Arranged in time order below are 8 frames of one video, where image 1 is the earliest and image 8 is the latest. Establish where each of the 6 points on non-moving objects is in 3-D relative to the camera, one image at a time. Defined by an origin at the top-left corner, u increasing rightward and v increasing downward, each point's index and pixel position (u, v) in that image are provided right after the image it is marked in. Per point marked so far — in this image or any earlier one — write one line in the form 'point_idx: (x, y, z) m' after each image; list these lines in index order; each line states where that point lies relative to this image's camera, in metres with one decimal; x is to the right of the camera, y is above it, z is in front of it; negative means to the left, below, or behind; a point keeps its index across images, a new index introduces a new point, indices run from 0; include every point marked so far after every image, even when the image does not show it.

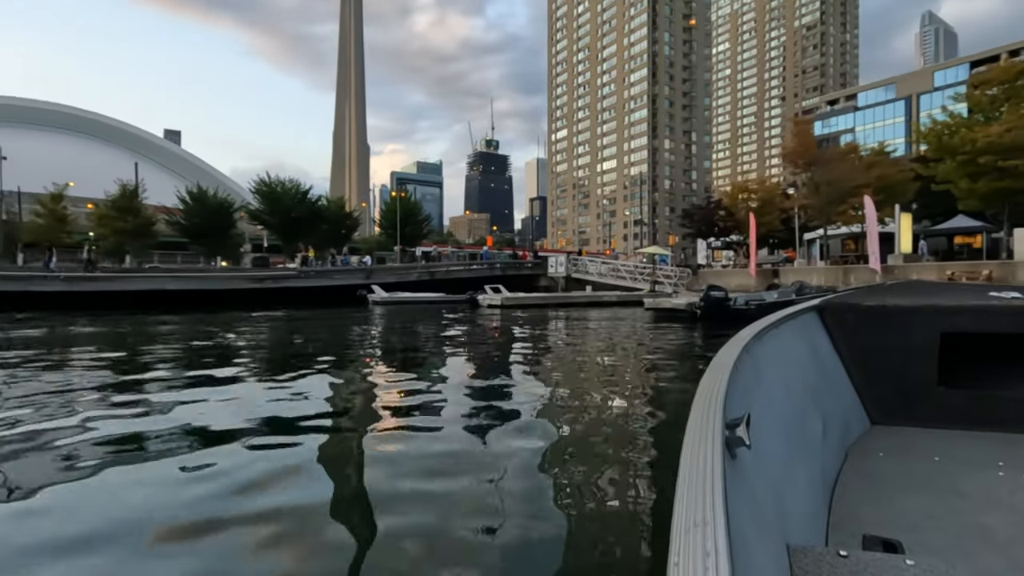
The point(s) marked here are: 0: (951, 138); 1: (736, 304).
0: (+15.7, +5.4, +18.7) m
1: (+6.1, -0.5, +13.5) m
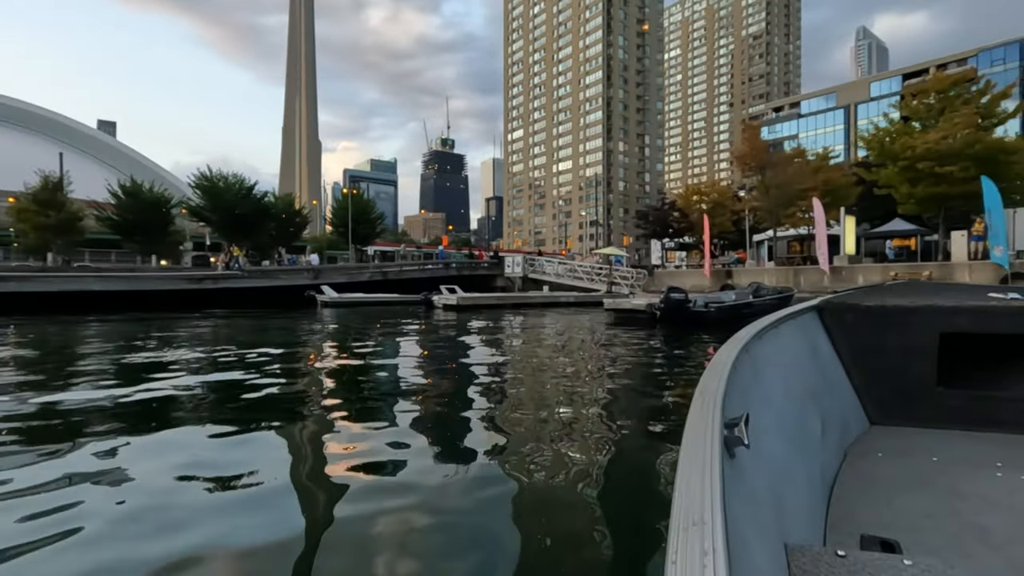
0: (+14.1, +5.4, +19.6) m
1: (+5.0, -0.5, +13.7) m
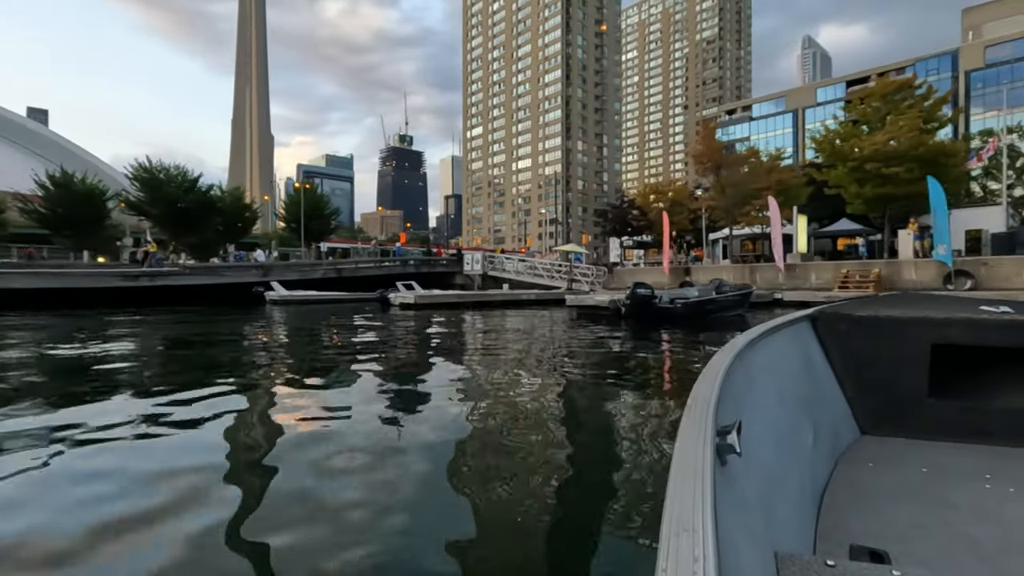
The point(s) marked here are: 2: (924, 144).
0: (+12.6, +5.5, +20.3) m
1: (+3.9, -0.4, +13.7) m
2: (+14.6, +5.1, +18.7) m
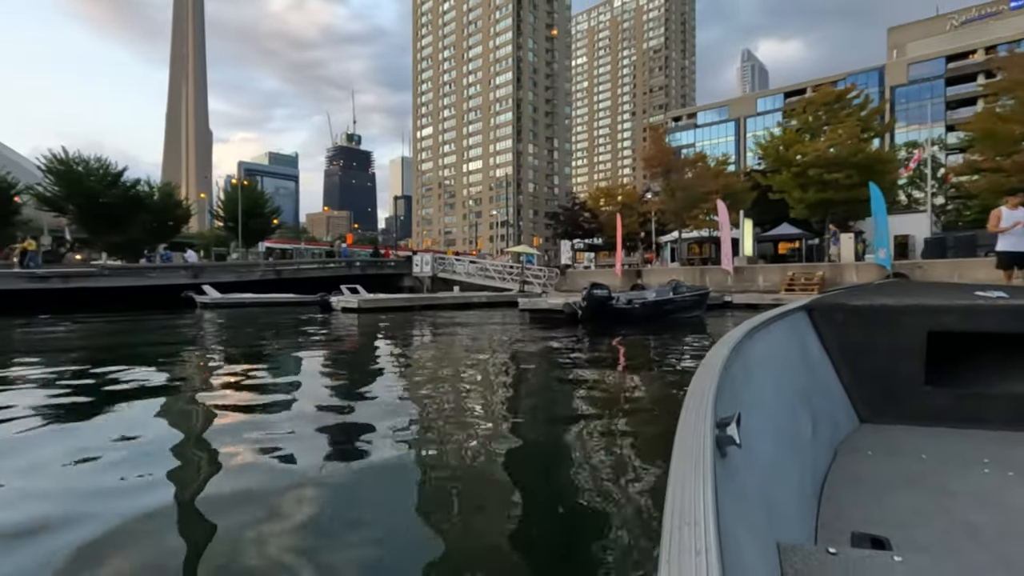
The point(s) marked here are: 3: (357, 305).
0: (+10.8, +5.4, +21.0) m
1: (+2.7, -0.5, +13.6) m
2: (+12.9, +5.0, +19.6) m
3: (-5.7, -0.6, +19.7) m
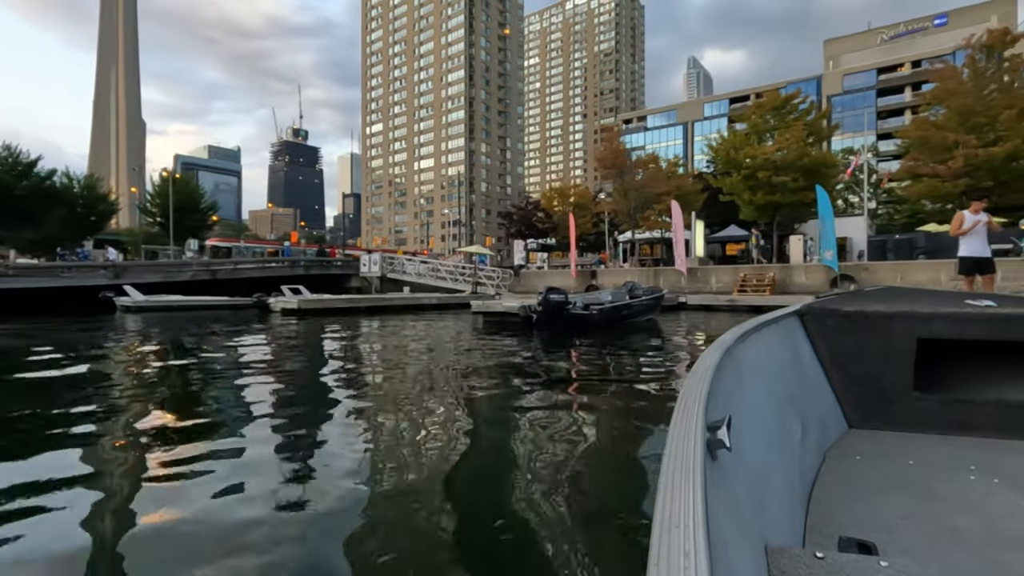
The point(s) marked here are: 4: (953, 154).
0: (+8.9, +5.4, +21.5) m
1: (+1.5, -0.5, +13.4) m
2: (+11.1, +5.0, +20.2) m
3: (-7.4, -0.6, +18.7) m
4: (+14.6, +4.4, +17.4) m
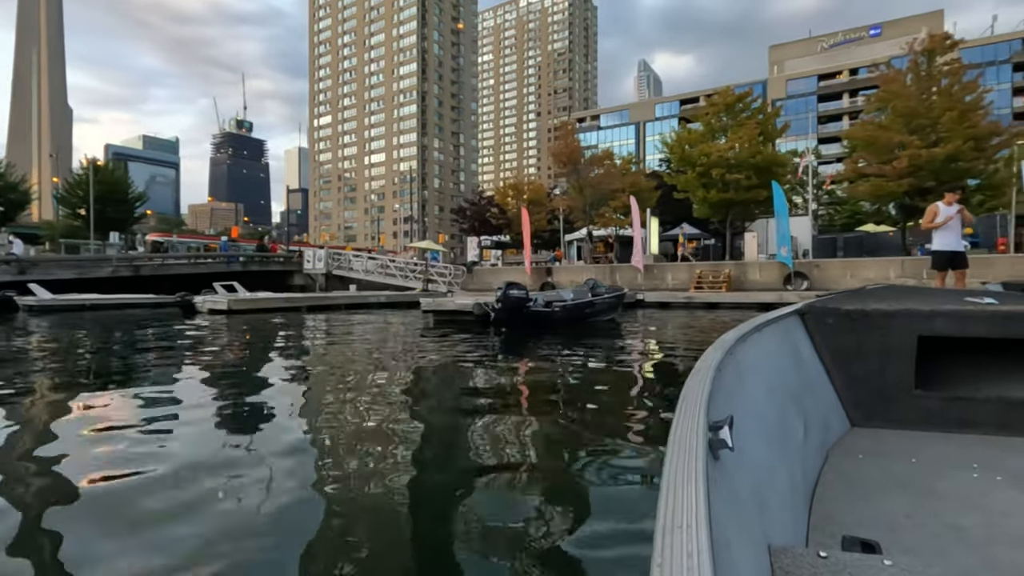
0: (+7.1, +5.5, +21.6) m
1: (+0.4, -0.4, +12.9) m
2: (+9.4, +5.1, +20.6) m
3: (-8.9, -0.6, +17.5) m
4: (+13.1, +4.5, +18.1) m
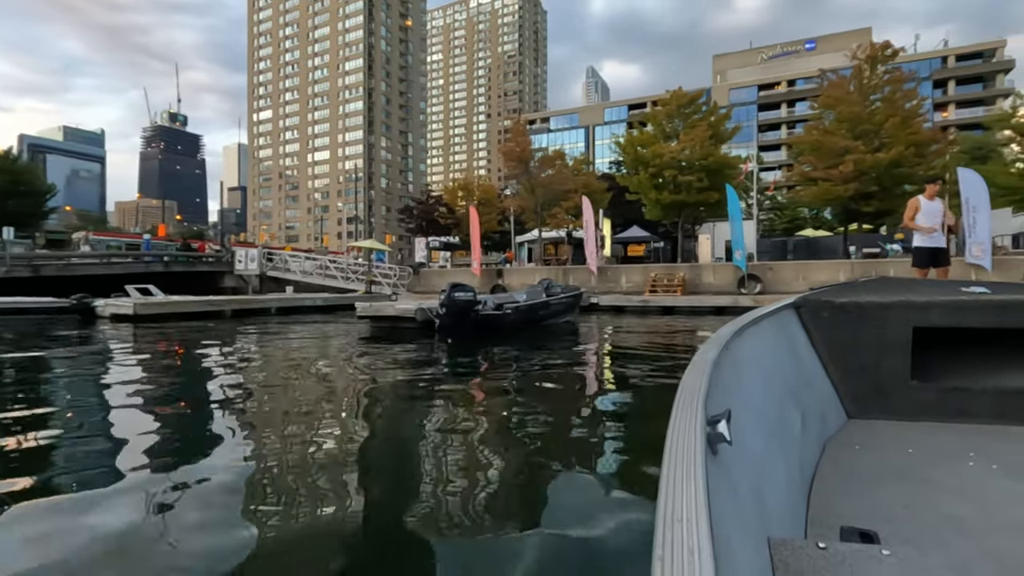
0: (+5.1, +5.4, +21.6) m
1: (-0.8, -0.5, +12.3) m
2: (+7.5, +5.0, +20.8) m
3: (-10.5, -0.6, +15.9) m
4: (+11.4, +4.4, +18.6) m
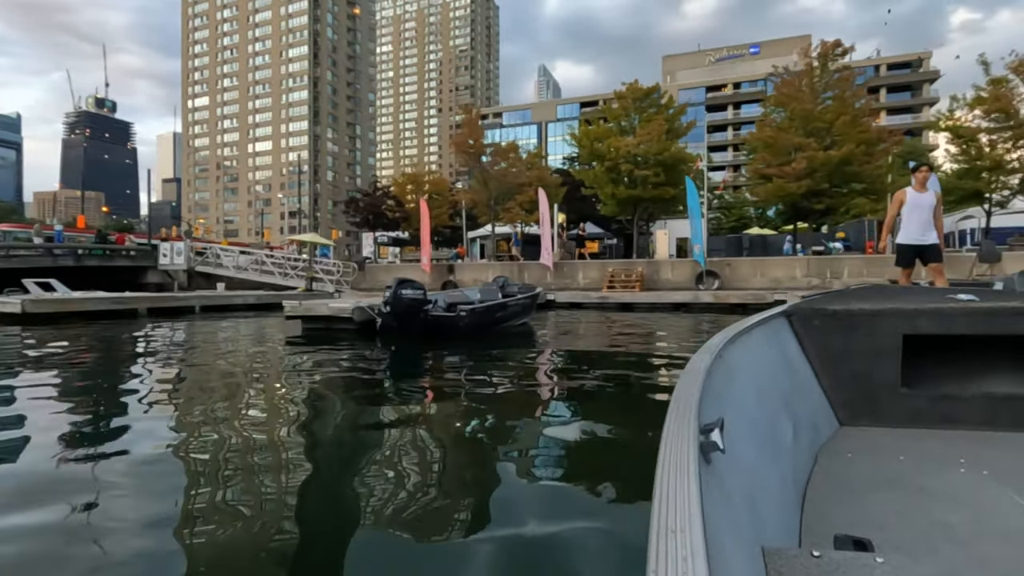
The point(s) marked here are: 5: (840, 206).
0: (+3.2, +5.5, +21.3) m
1: (-1.8, -0.4, +11.6) m
2: (+5.6, +5.1, +20.7) m
3: (-11.8, -0.5, +14.3) m
4: (+9.7, +4.5, +19.0) m
5: (+11.6, +2.9, +19.1) m
